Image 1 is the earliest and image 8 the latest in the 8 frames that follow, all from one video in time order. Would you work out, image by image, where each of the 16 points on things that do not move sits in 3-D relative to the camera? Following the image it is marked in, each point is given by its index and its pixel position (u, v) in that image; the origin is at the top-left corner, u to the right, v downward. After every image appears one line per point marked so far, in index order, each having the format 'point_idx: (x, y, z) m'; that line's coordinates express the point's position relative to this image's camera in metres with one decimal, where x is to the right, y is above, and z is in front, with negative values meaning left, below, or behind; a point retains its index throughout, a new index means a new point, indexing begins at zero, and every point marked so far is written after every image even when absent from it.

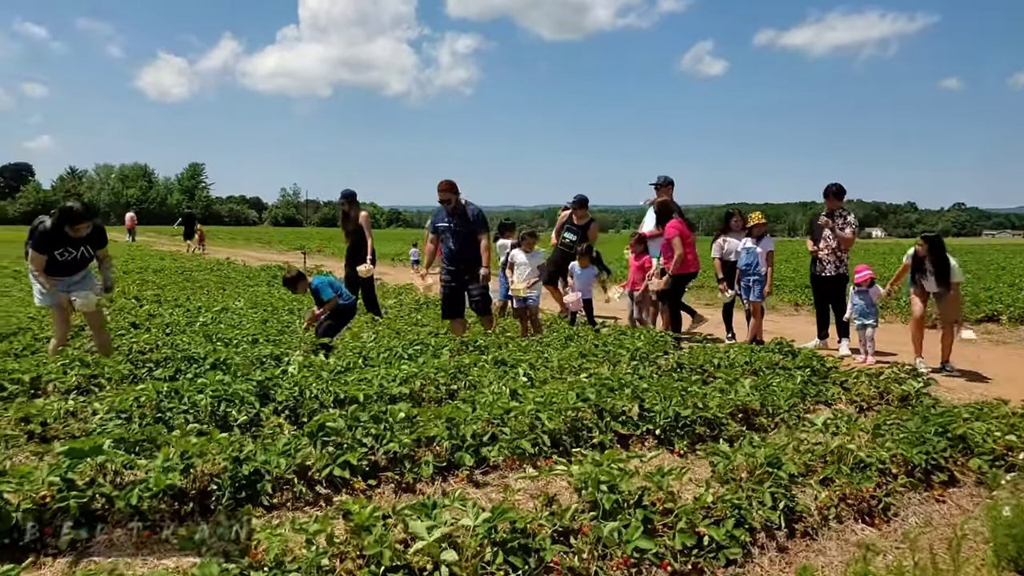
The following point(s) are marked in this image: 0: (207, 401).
0: (-1.9, -0.7, +4.9) m
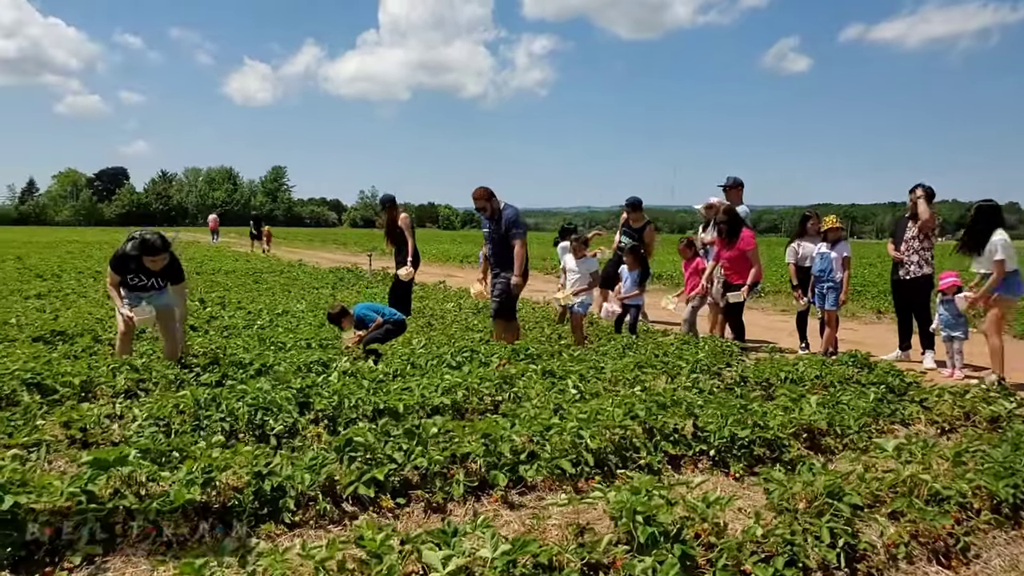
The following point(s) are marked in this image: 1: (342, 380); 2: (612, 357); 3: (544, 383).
0: (-1.6, -0.7, +4.8) m
1: (-1.2, -0.7, +5.7) m
2: (+1.0, -0.7, +7.5) m
3: (+0.3, -0.7, +5.8) m
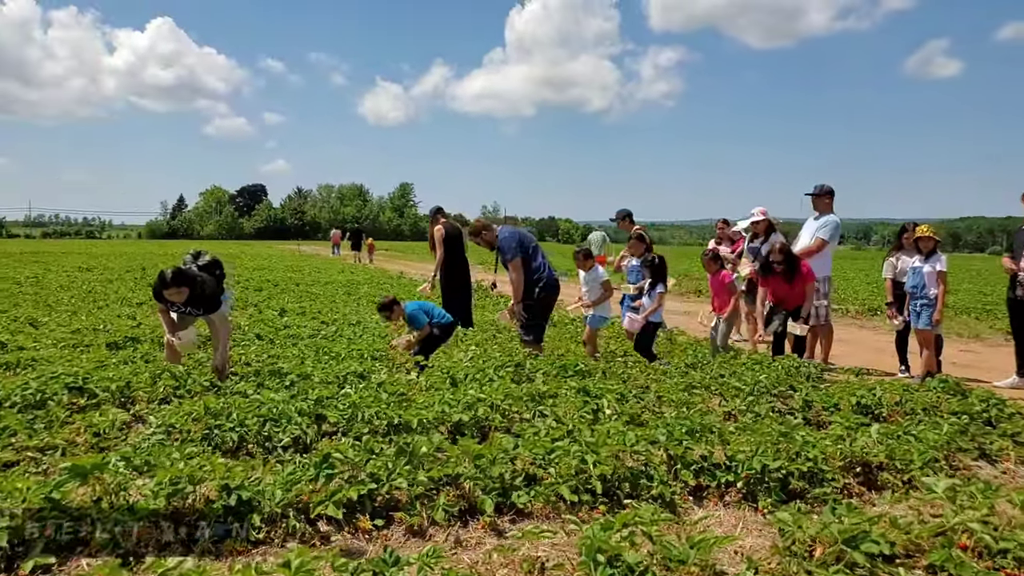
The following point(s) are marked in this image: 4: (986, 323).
0: (-1.6, -0.8, +4.8) m
1: (-1.0, -0.7, +5.6) m
2: (+1.4, -0.8, +7.1) m
3: (+0.5, -0.8, +5.5) m
4: (+9.9, -0.7, +16.6) m
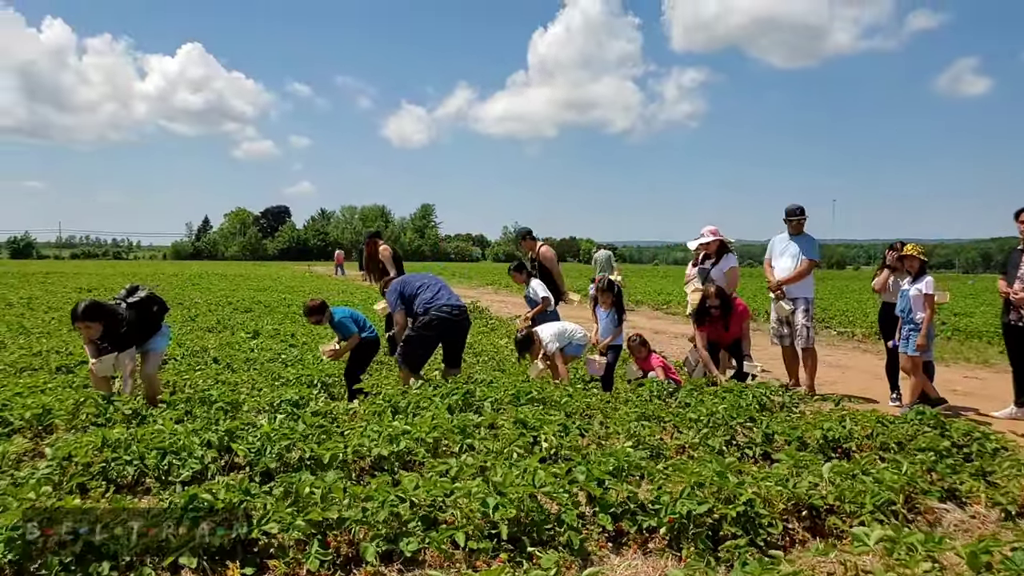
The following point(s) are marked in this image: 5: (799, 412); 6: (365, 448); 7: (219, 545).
0: (-2.0, -0.9, +4.5) m
1: (-1.5, -0.9, +5.3) m
2: (+1.0, -1.0, +6.7) m
3: (0.0, -0.9, +5.1) m
4: (+9.7, -1.2, +16.0) m
5: (+2.6, -1.1, +7.0) m
6: (-0.9, -1.0, +4.8) m
7: (-1.3, -1.1, +3.4) m
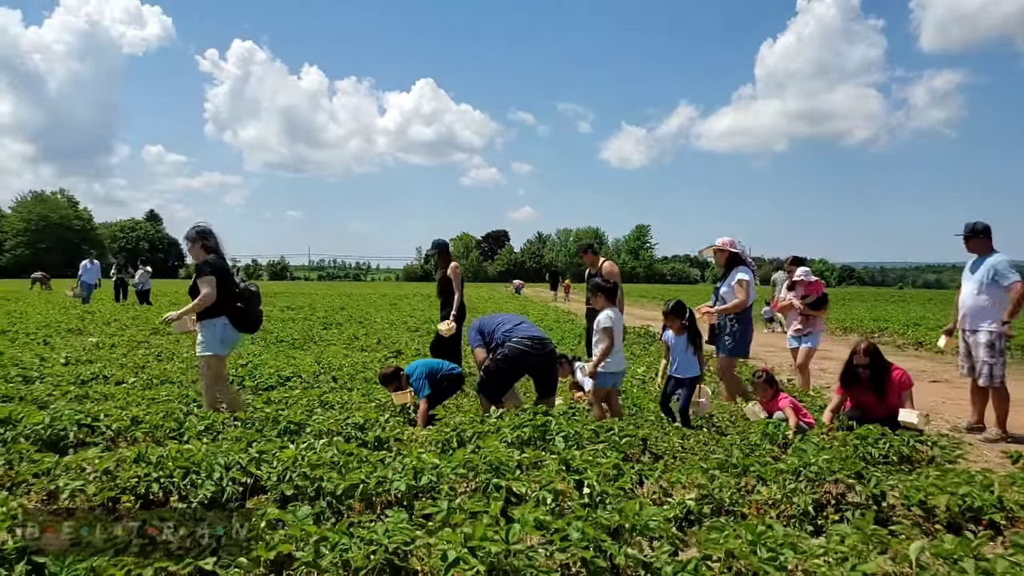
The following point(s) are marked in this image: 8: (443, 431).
0: (-1.9, -1.0, +4.5) m
1: (-1.2, -1.0, +5.2) m
2: (+1.5, -1.2, +5.8) m
3: (+0.2, -1.1, +4.6) m
4: (+12.4, -1.7, +12.5) m
5: (+3.2, -1.3, +5.8) m
6: (-0.8, -1.1, +4.5) m
7: (-1.5, -1.2, +3.3) m
8: (-0.5, -1.1, +6.0) m
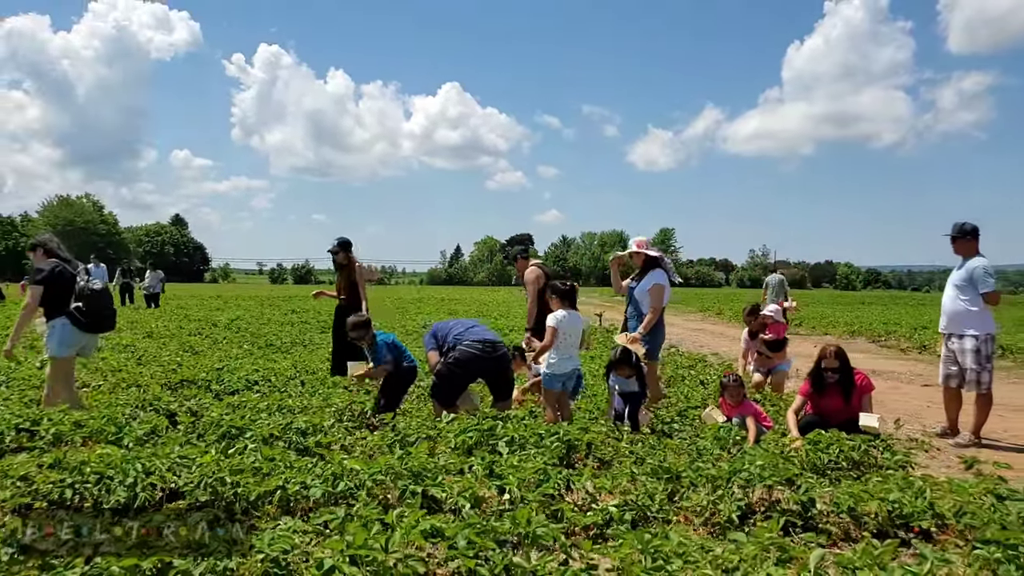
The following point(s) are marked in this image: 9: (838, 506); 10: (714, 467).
0: (-2.4, -1.1, +4.5) m
1: (-1.6, -1.1, +5.2) m
2: (+1.1, -1.2, +5.7) m
3: (-0.3, -1.1, +4.6) m
4: (+12.2, -1.8, +12.1) m
5: (+2.7, -1.3, +5.6) m
6: (-1.2, -1.1, +4.5) m
7: (-2.0, -1.2, +3.3) m
8: (-1.0, -1.1, +5.9) m
9: (+1.9, -1.3, +4.7) m
10: (+1.3, -1.2, +5.1) m
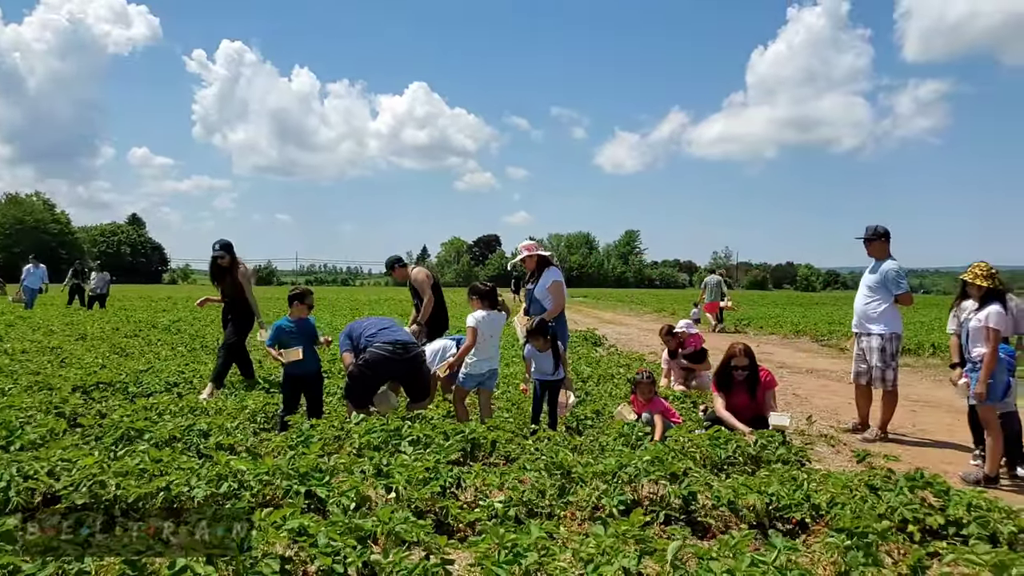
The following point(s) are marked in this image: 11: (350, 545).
0: (-3.1, -1.1, +4.5) m
1: (-2.3, -1.1, +5.1) m
2: (+0.4, -1.2, +5.8) m
3: (-1.0, -1.1, +4.6) m
4: (+11.2, -1.8, +12.6) m
5: (+2.0, -1.3, +5.8) m
6: (-1.9, -1.1, +4.5) m
7: (-2.6, -1.2, +3.3) m
8: (-1.7, -1.1, +5.9) m
9: (+1.3, -1.3, +4.8) m
10: (+0.6, -1.2, +5.2) m
11: (-0.7, -1.2, +3.6) m
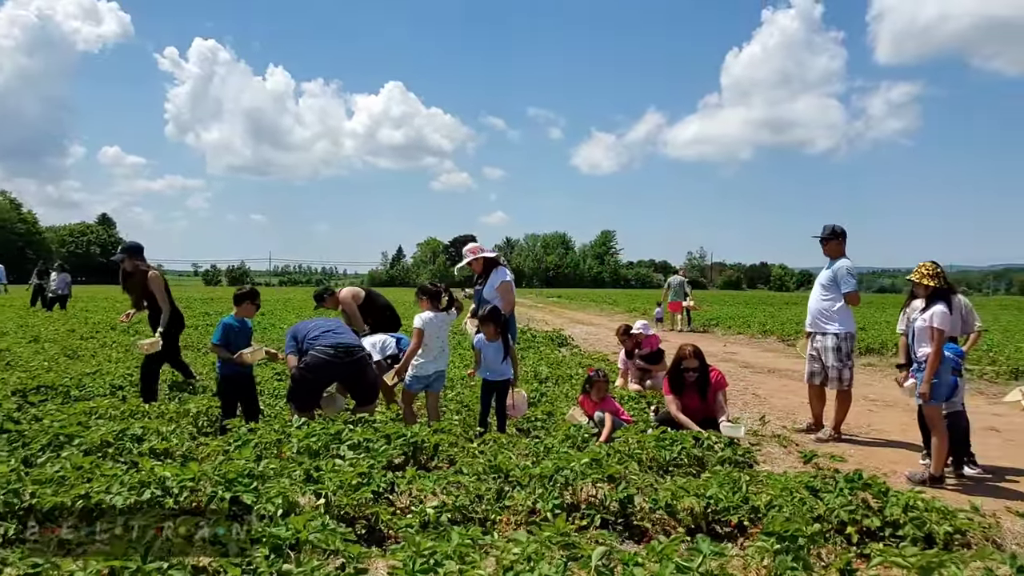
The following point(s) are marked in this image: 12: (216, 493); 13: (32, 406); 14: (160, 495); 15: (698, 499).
0: (-3.5, -1.1, +4.3) m
1: (-2.7, -1.1, +4.9) m
2: (0.0, -1.2, +5.7) m
3: (-1.3, -1.1, +4.4) m
4: (+10.5, -1.8, +12.8) m
5: (+1.6, -1.3, +5.7) m
6: (-2.3, -1.1, +4.3) m
7: (-2.9, -1.2, +3.1) m
8: (-2.1, -1.1, +5.8) m
9: (+0.9, -1.3, +4.7) m
10: (+0.2, -1.2, +5.1) m
11: (-1.1, -1.2, +3.4) m
12: (-1.7, -1.1, +4.4) m
13: (-4.3, -1.1, +7.1) m
14: (-2.0, -1.2, +4.4) m
15: (+1.1, -1.3, +4.6) m
